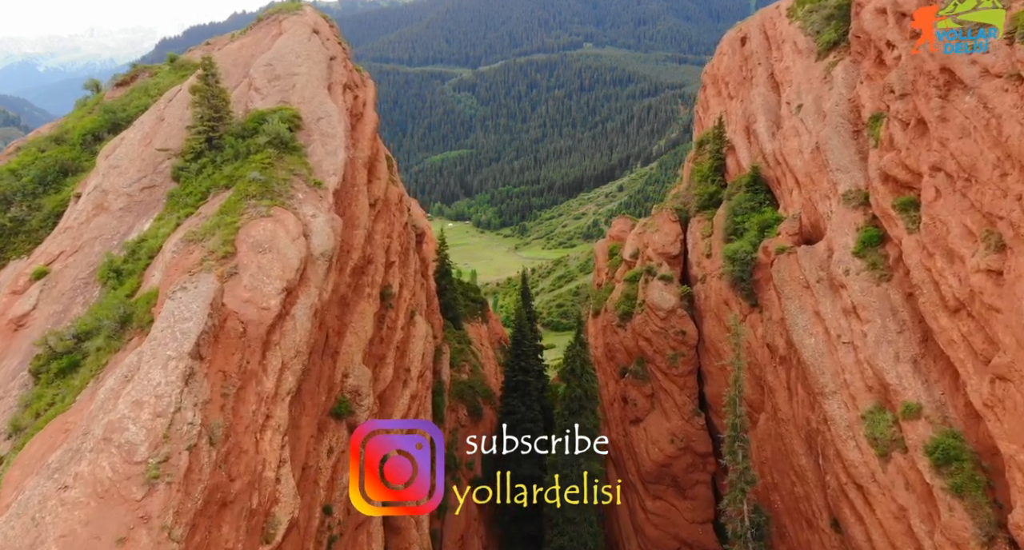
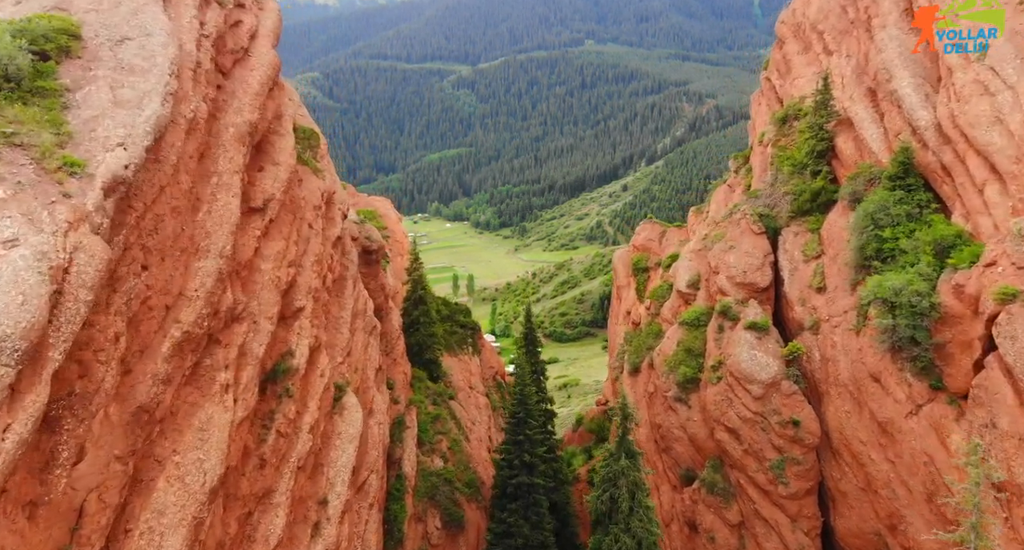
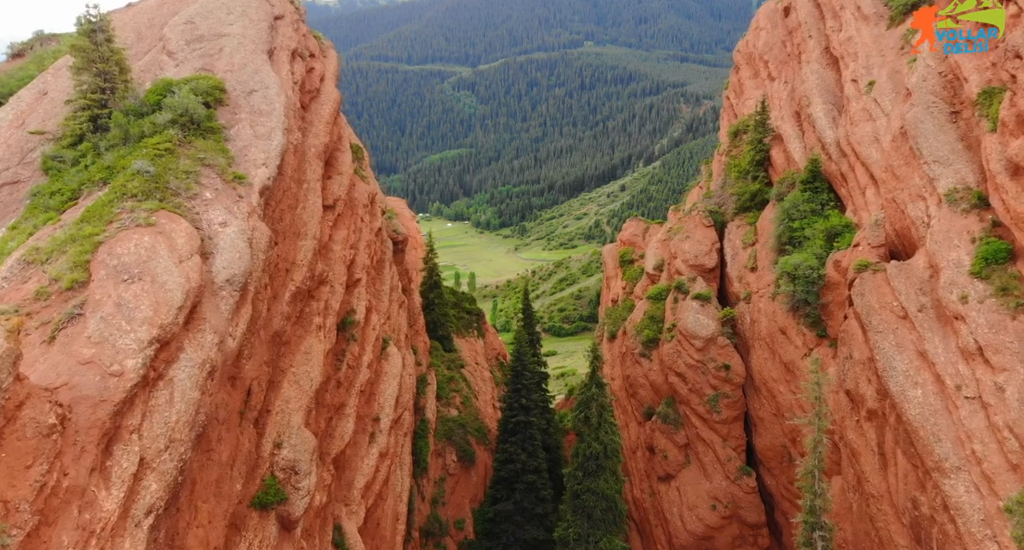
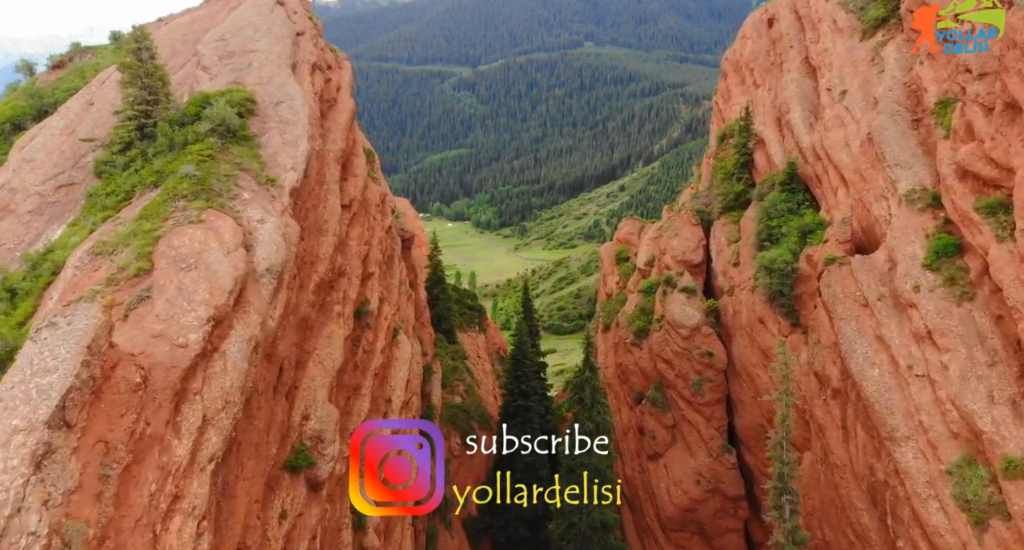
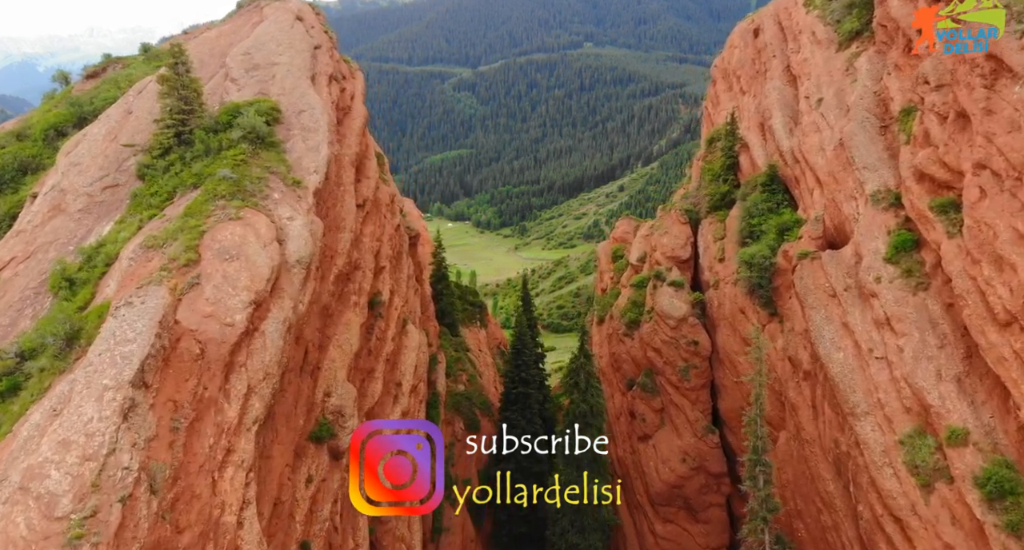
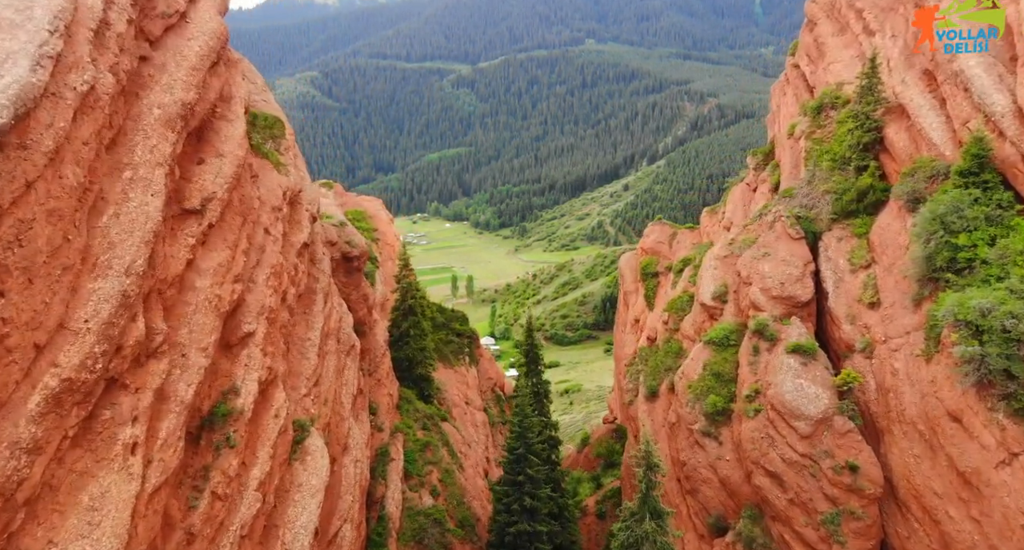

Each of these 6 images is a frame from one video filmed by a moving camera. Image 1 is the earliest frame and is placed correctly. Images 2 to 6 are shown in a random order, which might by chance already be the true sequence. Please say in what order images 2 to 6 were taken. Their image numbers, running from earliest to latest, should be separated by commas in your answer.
5, 4, 3, 2, 6
